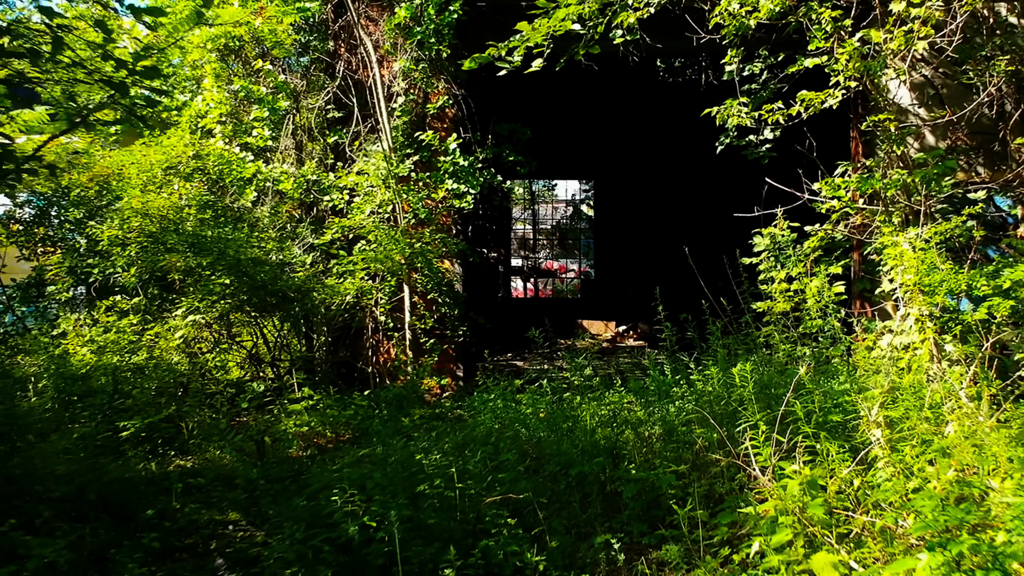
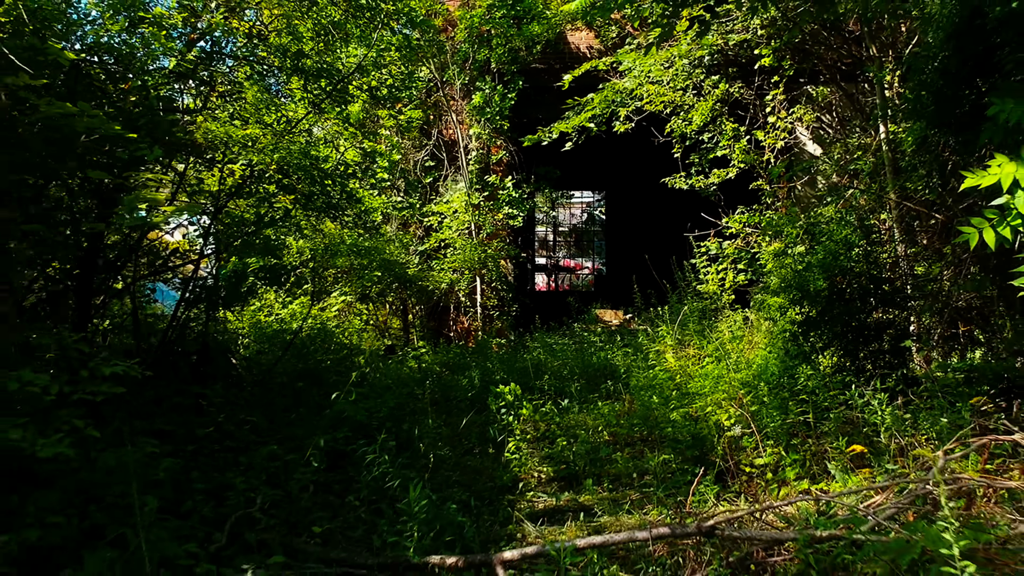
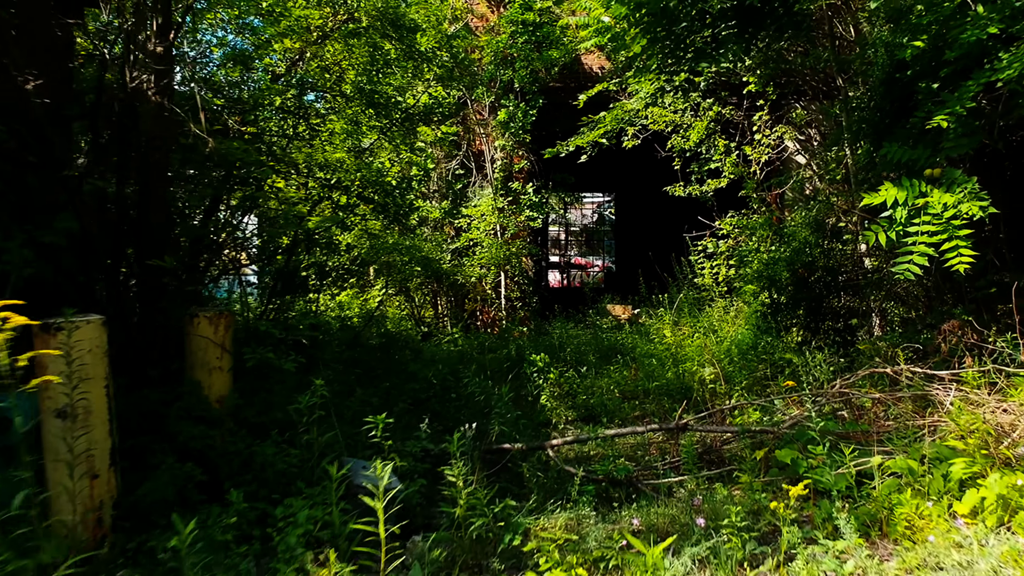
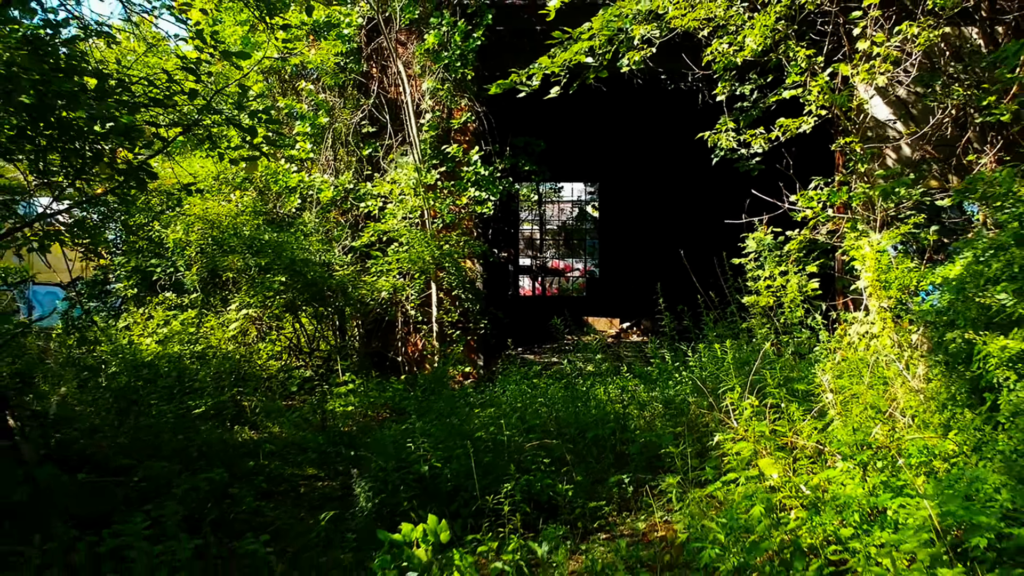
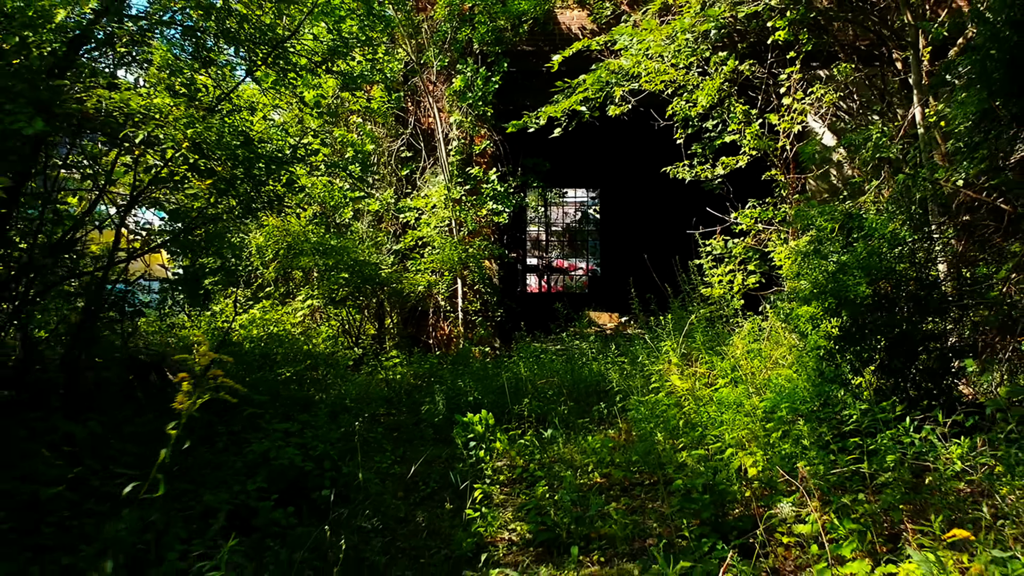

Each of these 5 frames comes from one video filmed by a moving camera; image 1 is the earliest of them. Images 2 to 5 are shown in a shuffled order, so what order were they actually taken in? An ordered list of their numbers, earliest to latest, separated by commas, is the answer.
4, 5, 2, 3
